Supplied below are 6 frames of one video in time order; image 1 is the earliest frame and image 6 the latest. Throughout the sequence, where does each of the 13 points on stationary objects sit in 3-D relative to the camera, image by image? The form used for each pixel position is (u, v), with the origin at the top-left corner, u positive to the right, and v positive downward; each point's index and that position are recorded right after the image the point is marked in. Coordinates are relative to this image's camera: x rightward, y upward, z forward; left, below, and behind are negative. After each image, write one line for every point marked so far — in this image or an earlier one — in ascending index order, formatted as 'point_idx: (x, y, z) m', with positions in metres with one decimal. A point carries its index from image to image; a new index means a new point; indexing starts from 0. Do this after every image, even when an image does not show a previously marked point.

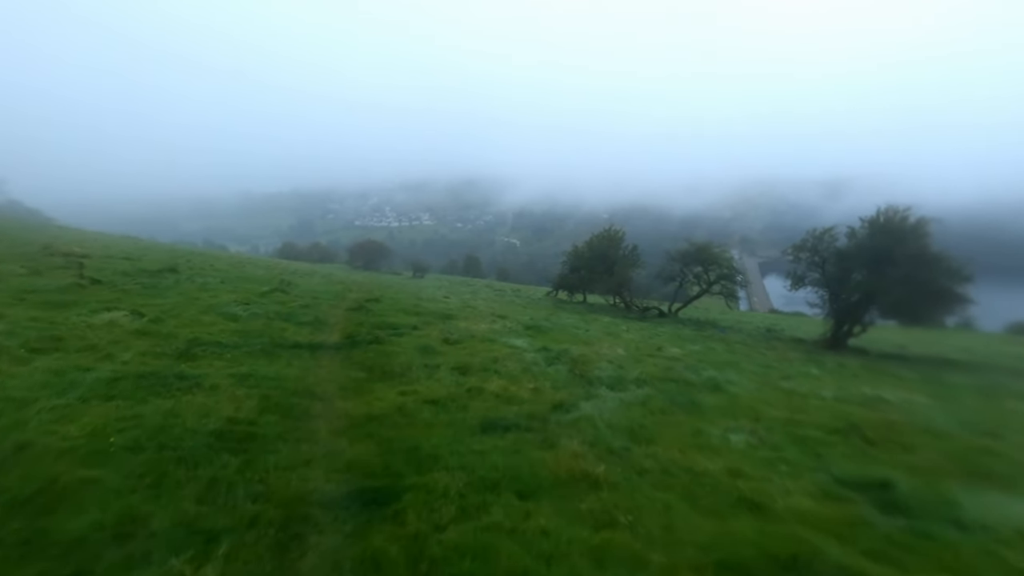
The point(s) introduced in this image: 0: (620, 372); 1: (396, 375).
0: (+3.7, -2.9, +20.0) m
1: (-3.1, -2.3, +15.7) m
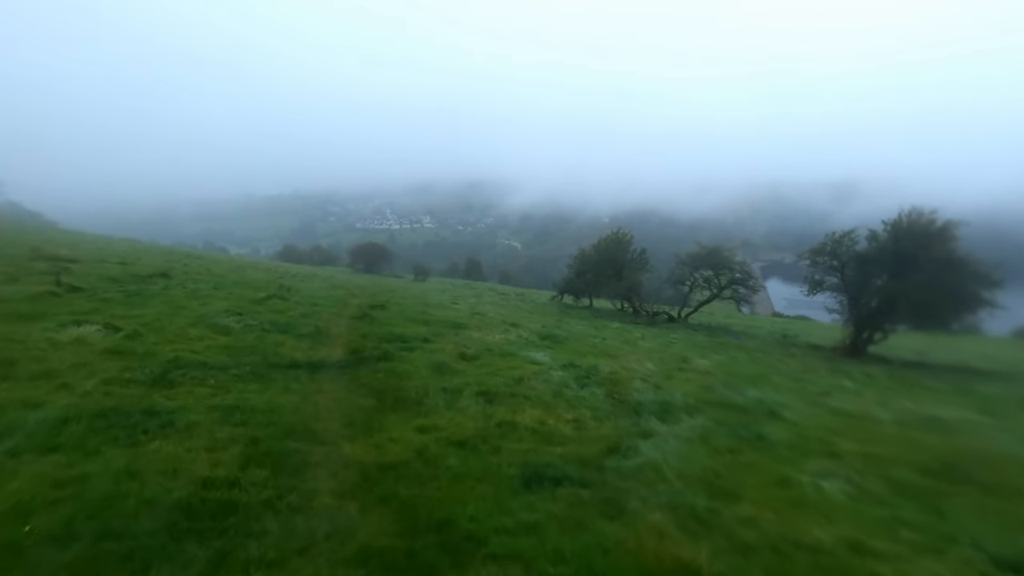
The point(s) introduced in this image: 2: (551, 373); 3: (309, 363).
0: (+4.5, -3.2, +17.6) m
1: (-2.3, -2.6, +13.4) m
2: (+1.3, -2.7, +19.0) m
3: (-5.8, -2.1, +16.8) m
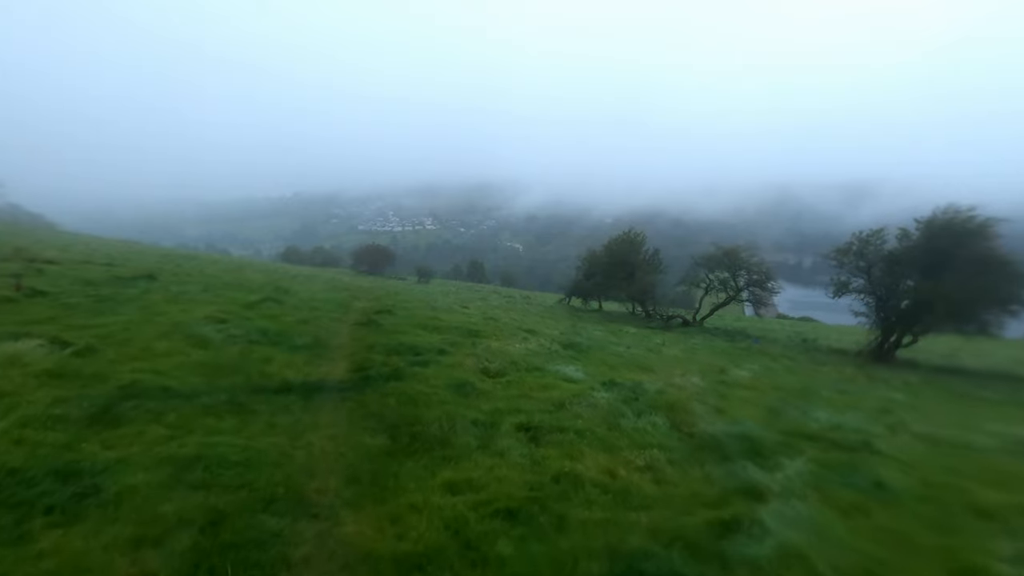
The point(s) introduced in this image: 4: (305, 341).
0: (+5.4, -3.3, +14.5) m
1: (-1.4, -2.7, +10.3) m
2: (+2.2, -2.9, +15.8) m
3: (-4.8, -2.2, +13.6) m
4: (-6.5, -1.7, +18.4) m
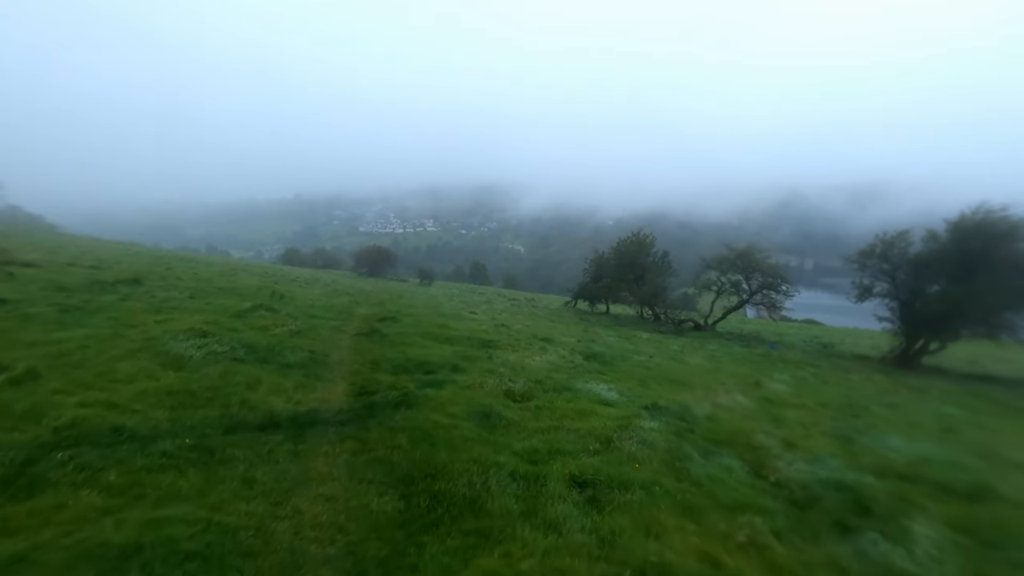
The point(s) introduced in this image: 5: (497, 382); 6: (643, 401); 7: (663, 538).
0: (+6.2, -3.5, +11.9) m
1: (-0.7, -2.9, +7.7) m
2: (+2.9, -3.1, +13.3) m
3: (-4.1, -2.4, +11.1) m
4: (-5.7, -1.9, +15.9) m
5: (-0.4, -2.6, +16.4) m
6: (+3.8, -3.2, +16.8) m
7: (+1.9, -3.0, +7.2) m
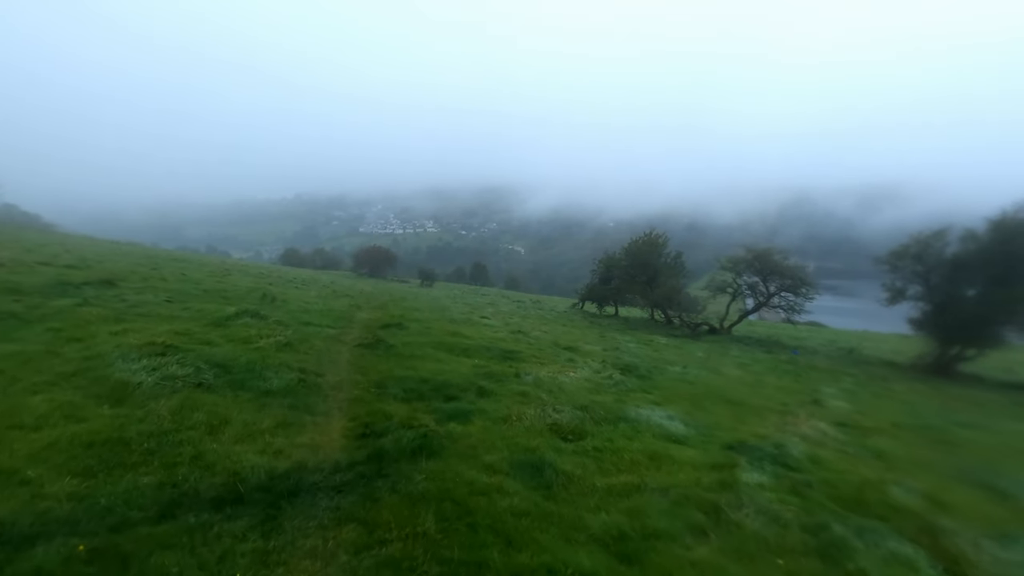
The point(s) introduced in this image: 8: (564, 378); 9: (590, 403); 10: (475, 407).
0: (+7.1, -3.6, +8.5) m
1: (+0.3, -3.0, +4.3) m
2: (+3.9, -3.2, +9.8) m
3: (-3.2, -2.5, +7.7) m
4: (-4.8, -2.0, +12.4) m
5: (+0.5, -2.7, +12.9) m
6: (+4.8, -3.4, +13.3) m
7: (+2.8, -3.1, +3.7) m
8: (+1.6, -2.8, +18.3) m
9: (+2.0, -2.9, +14.9) m
10: (-0.9, -2.5, +12.8) m
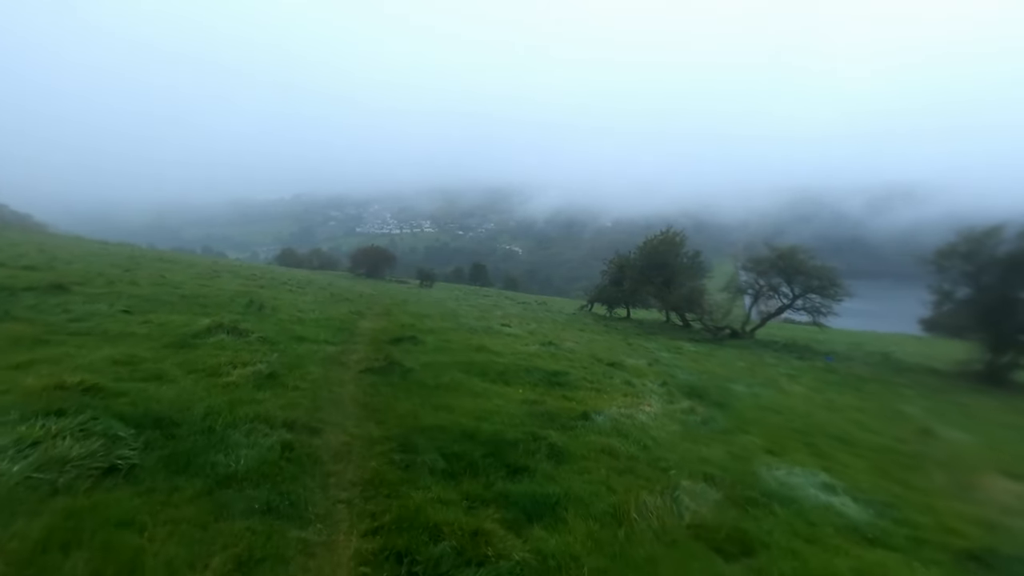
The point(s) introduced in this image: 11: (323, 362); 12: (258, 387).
0: (+8.6, -3.8, +3.9) m
1: (+1.8, -3.2, -0.4) m
2: (+5.4, -3.4, +5.2) m
3: (-1.7, -2.7, +3.0) m
4: (-3.3, -2.2, +7.8) m
5: (+2.0, -2.9, +8.3) m
6: (+6.2, -3.5, +8.7) m
7: (+4.4, -3.3, -0.9) m
8: (+3.0, -3.0, +13.7) m
9: (+3.4, -3.1, +10.3) m
10: (+0.6, -2.7, +8.1) m
11: (-4.7, -1.9, +14.9) m
12: (-4.8, -1.9, +11.3) m
